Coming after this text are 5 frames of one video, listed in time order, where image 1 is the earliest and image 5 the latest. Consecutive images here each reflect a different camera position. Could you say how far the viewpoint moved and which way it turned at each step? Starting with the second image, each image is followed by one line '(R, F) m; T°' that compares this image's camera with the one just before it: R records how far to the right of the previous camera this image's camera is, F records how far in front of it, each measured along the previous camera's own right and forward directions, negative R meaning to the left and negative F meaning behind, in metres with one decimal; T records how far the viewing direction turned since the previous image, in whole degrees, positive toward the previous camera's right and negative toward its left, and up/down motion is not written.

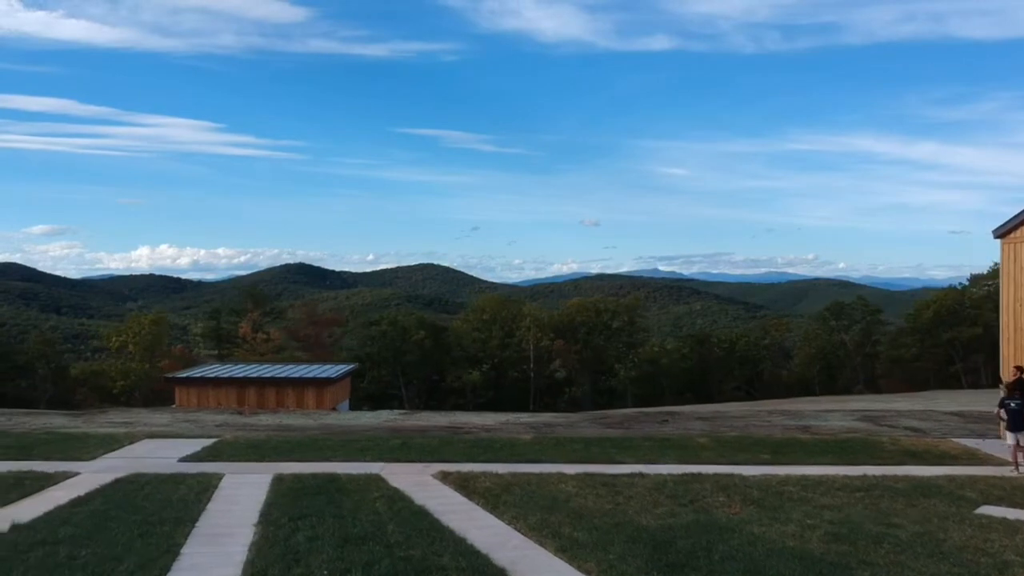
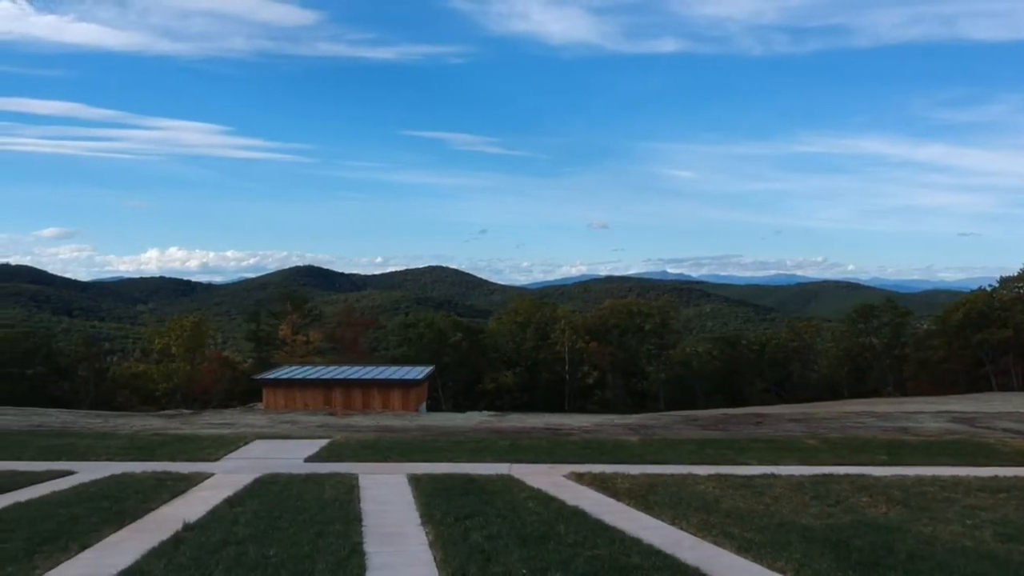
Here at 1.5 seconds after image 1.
(-1.9, -0.1) m; 0°
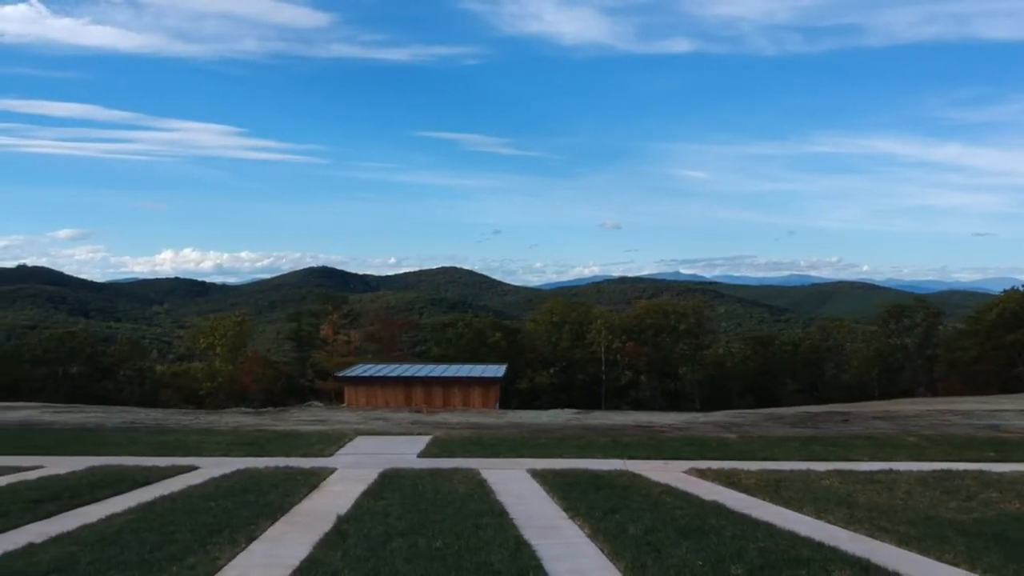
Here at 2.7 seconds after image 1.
(-1.6, -0.1) m; -1°
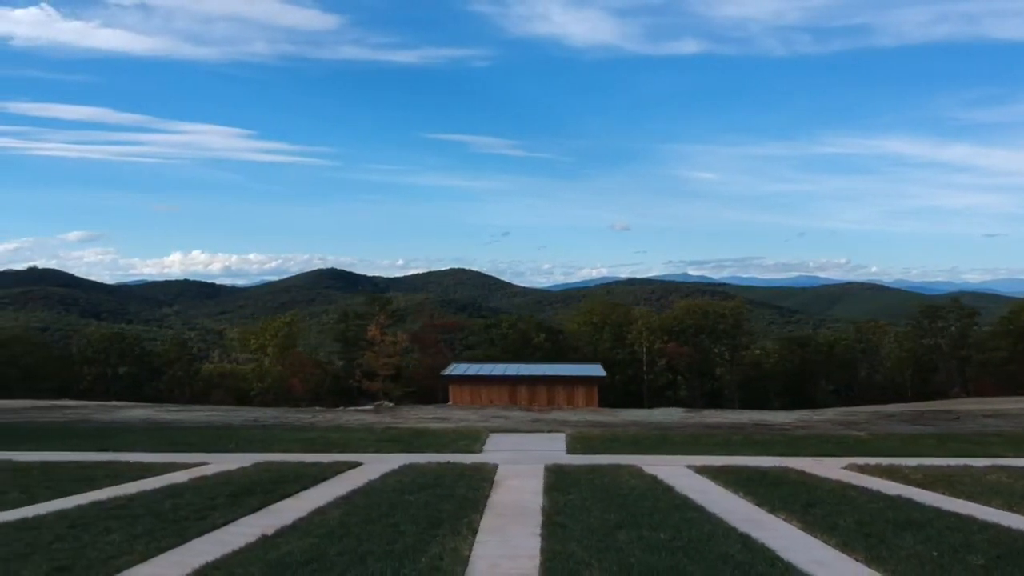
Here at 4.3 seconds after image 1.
(-2.4, -0.2) m; 0°
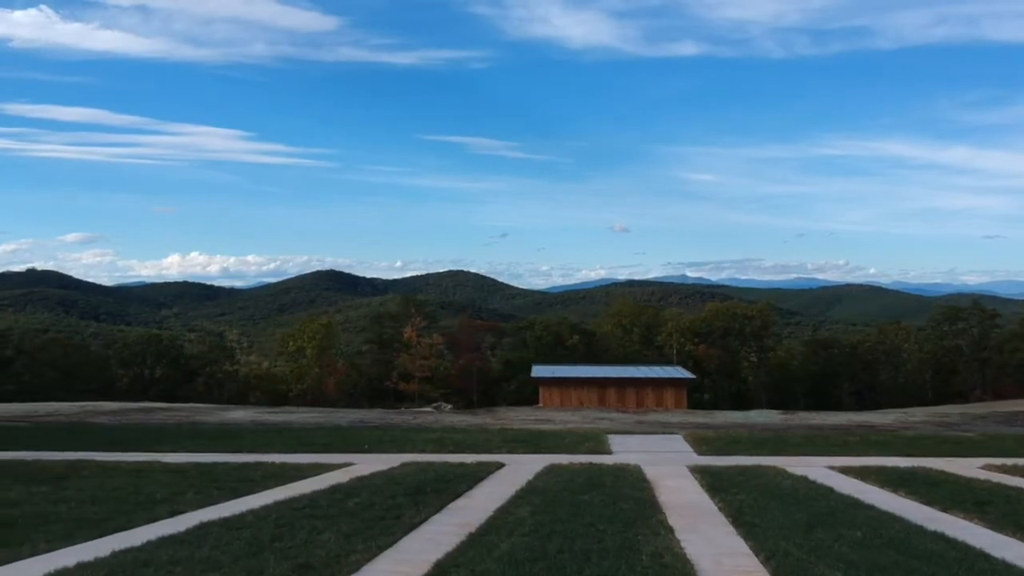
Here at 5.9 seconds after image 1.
(-2.3, -0.2) m; 0°
